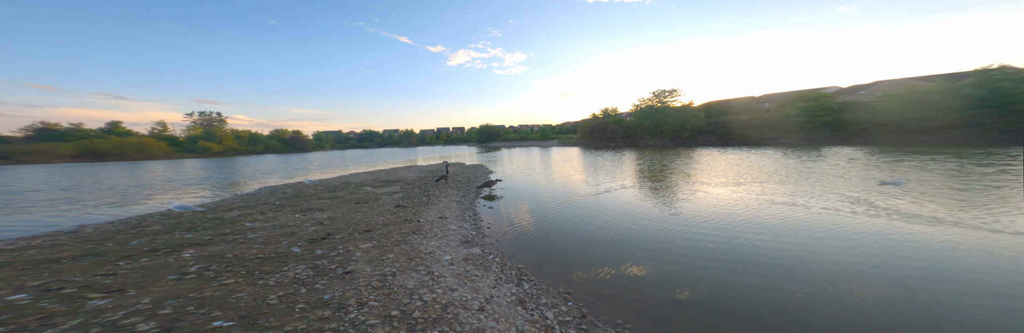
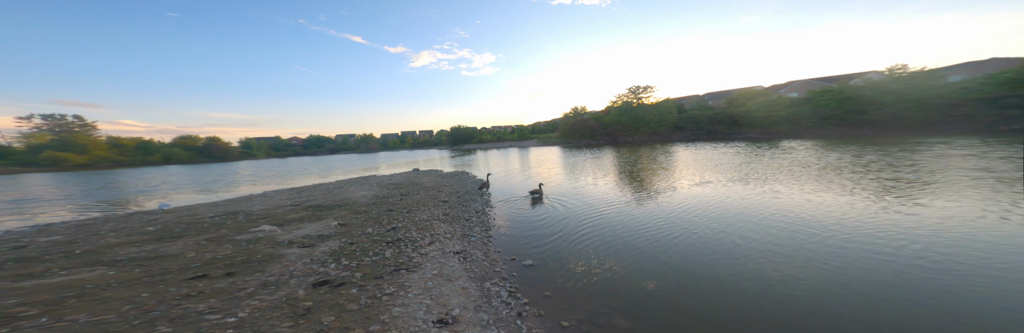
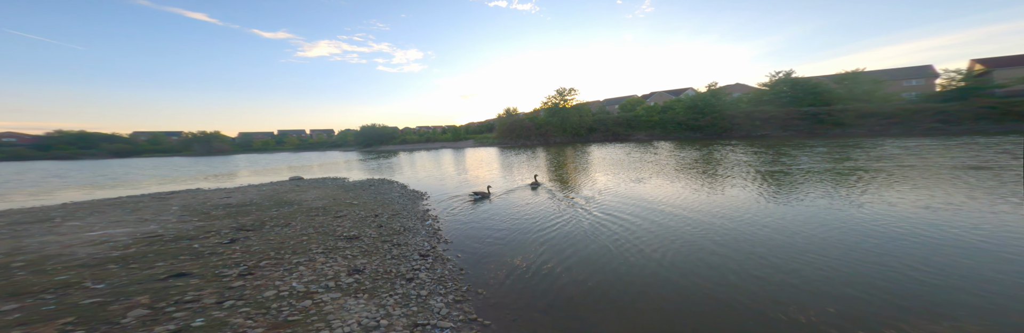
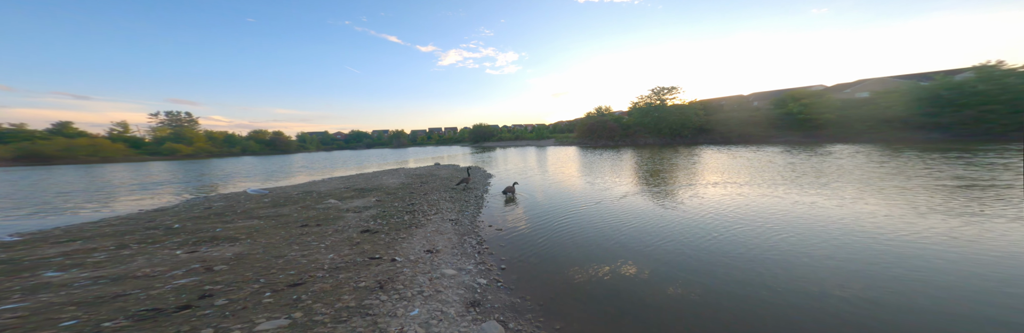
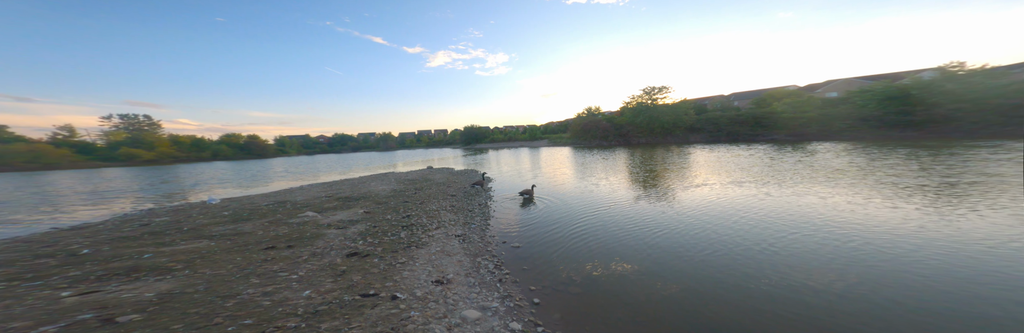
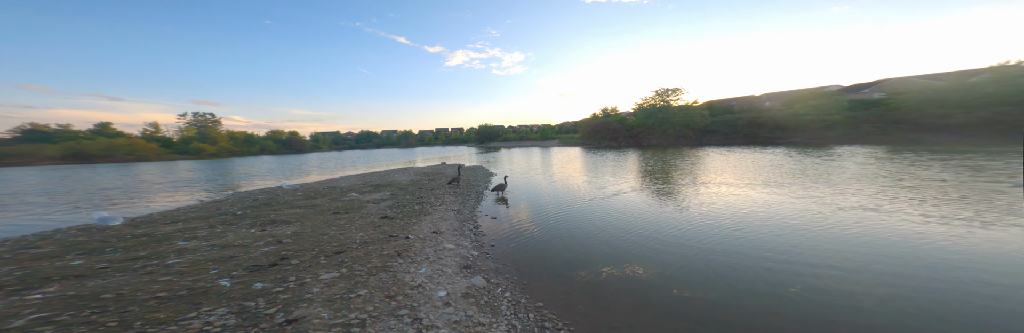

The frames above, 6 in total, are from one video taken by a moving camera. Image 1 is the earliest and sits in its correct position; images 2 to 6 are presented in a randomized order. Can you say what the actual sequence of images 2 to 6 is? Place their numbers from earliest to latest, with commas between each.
6, 4, 5, 2, 3
